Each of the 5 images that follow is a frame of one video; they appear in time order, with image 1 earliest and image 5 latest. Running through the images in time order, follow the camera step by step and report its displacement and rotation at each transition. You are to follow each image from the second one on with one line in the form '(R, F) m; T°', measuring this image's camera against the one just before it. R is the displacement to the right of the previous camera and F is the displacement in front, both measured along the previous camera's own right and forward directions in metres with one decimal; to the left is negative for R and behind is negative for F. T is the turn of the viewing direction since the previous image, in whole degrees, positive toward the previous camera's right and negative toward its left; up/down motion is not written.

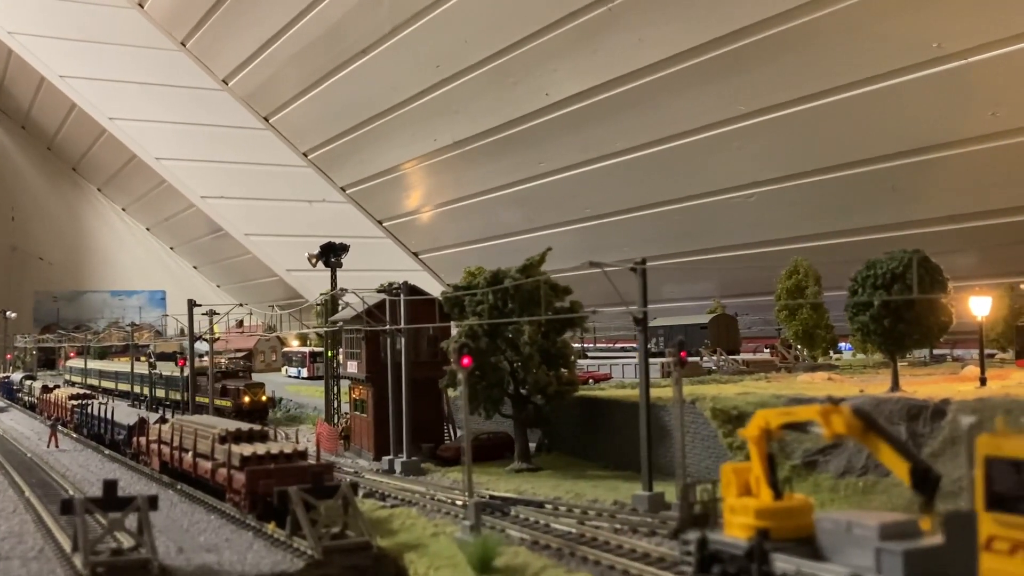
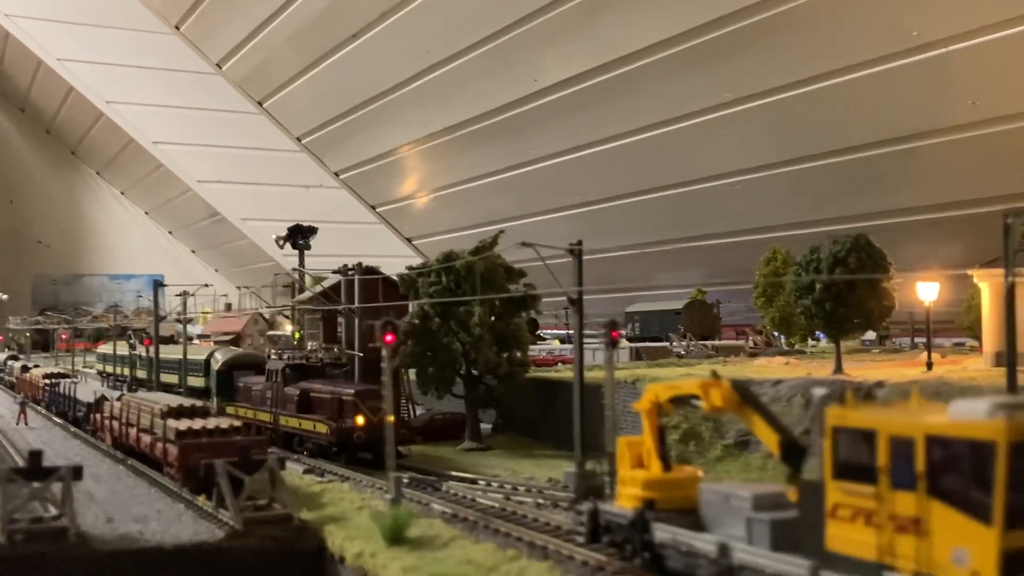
(+0.8, -0.2) m; 0°
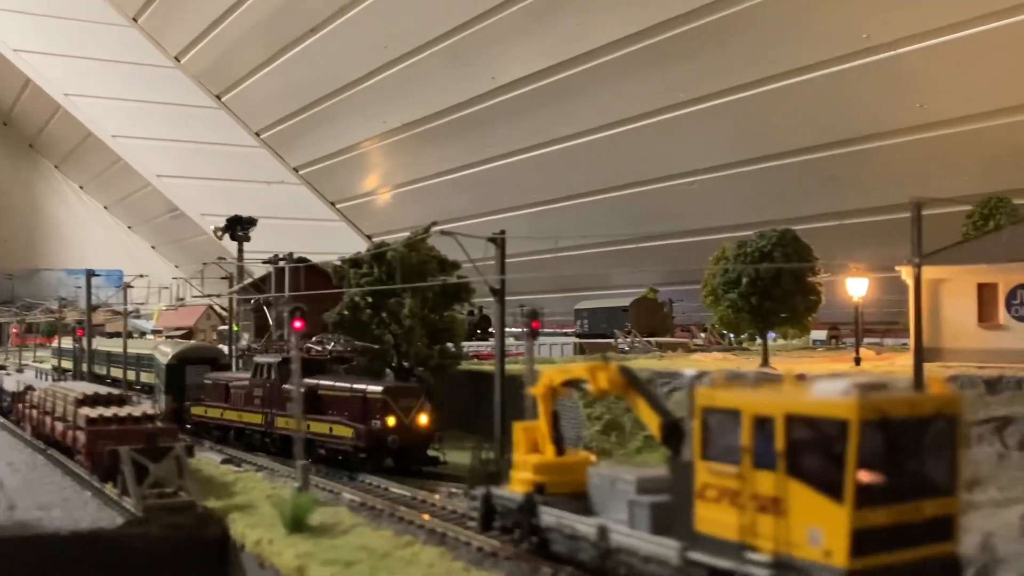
(+0.6, +0.1) m; +2°
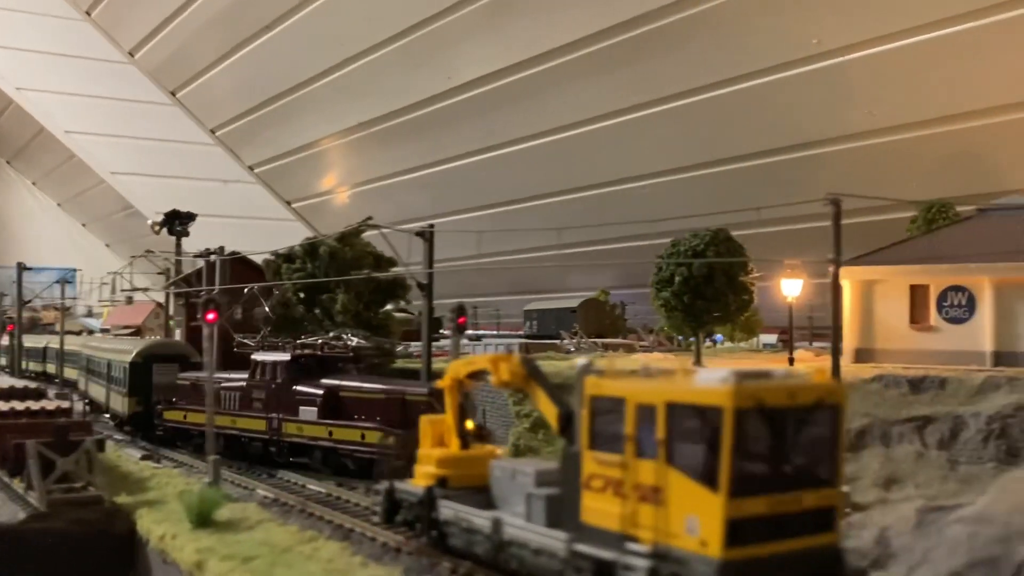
(+0.4, +0.1) m; +2°
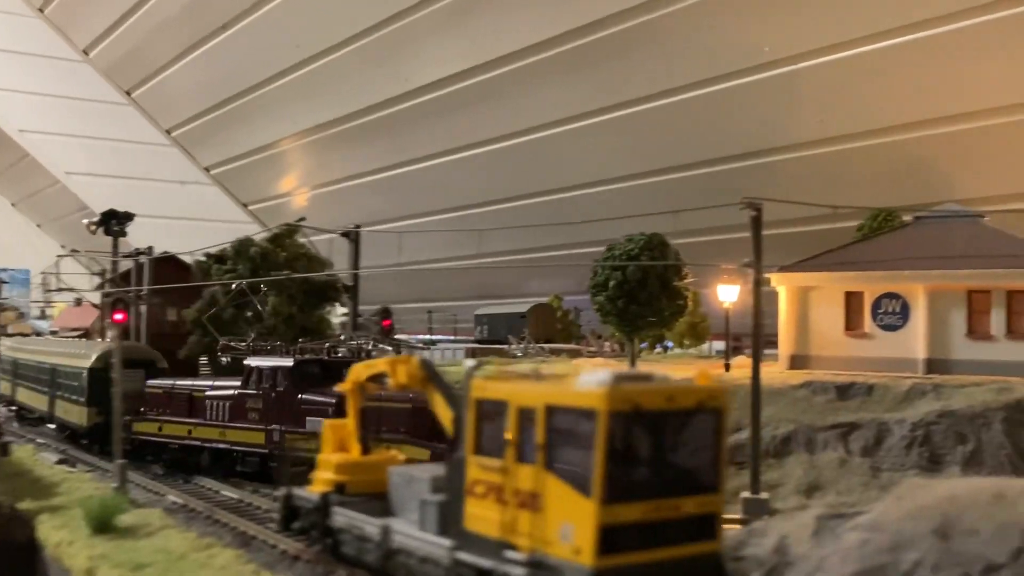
(+0.4, +0.2) m; +2°
